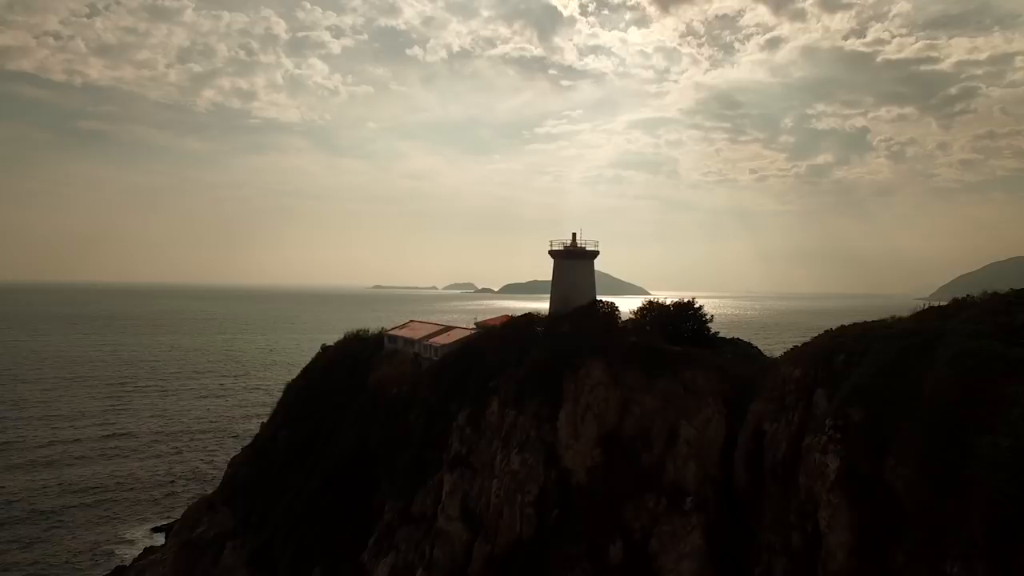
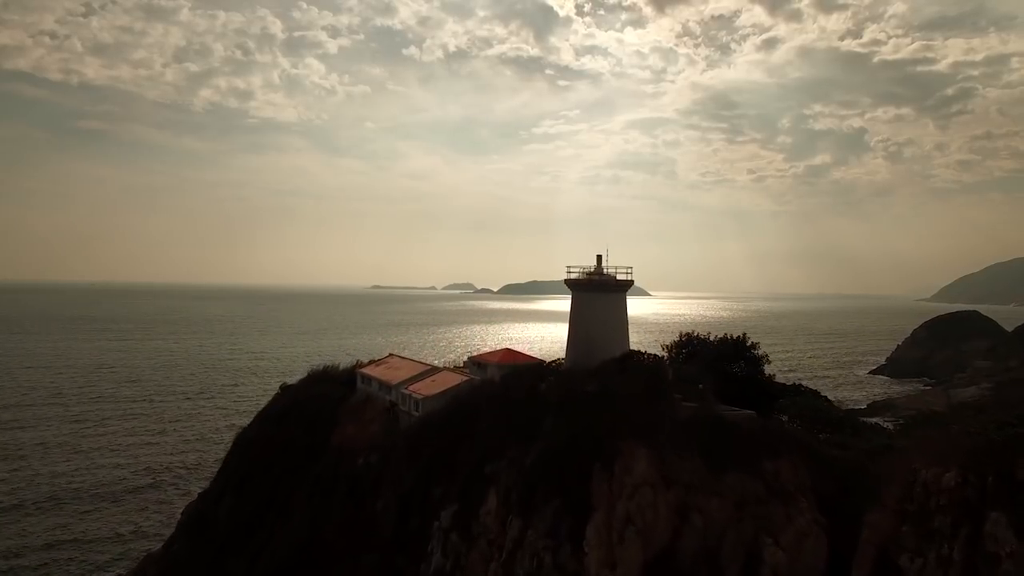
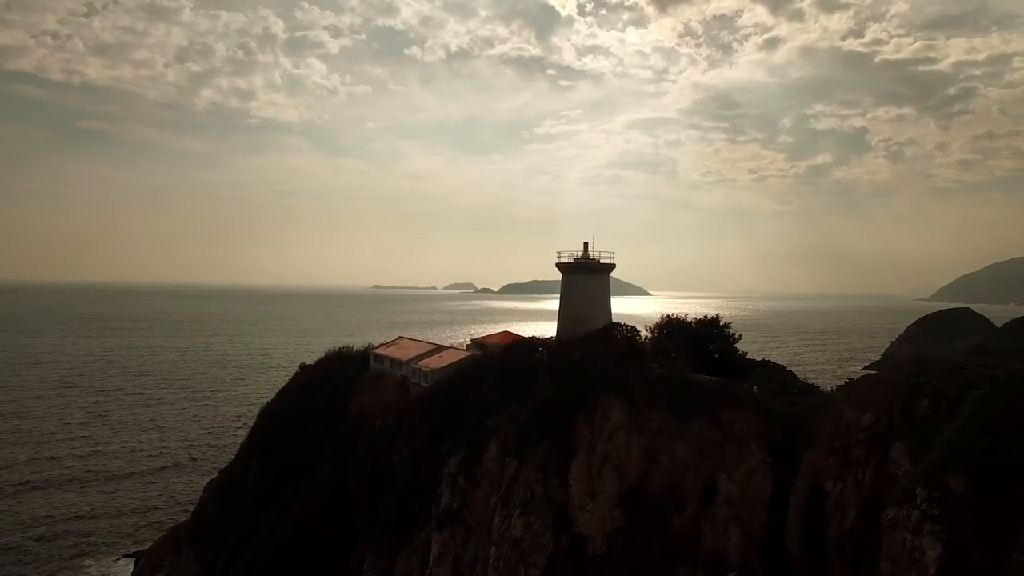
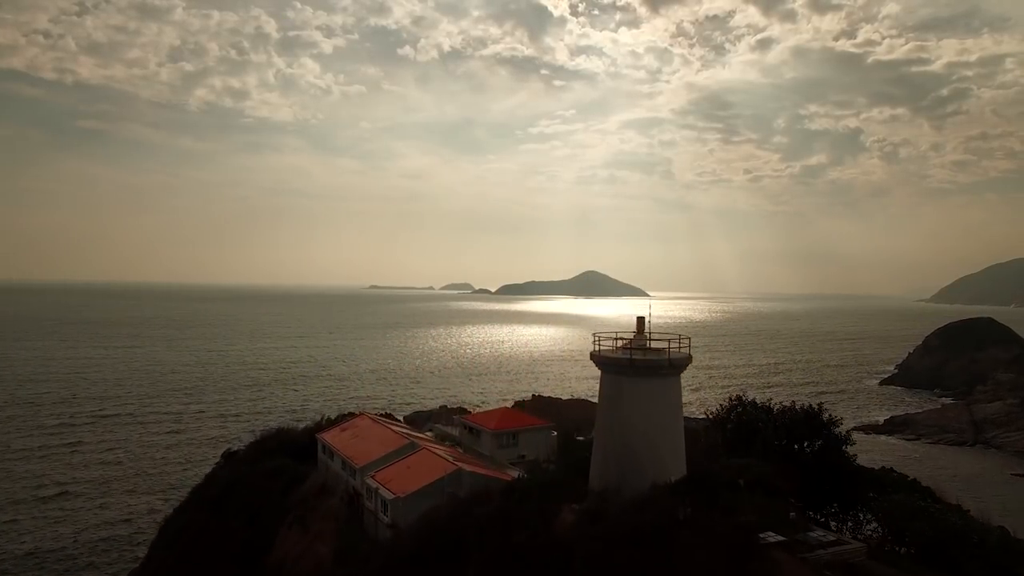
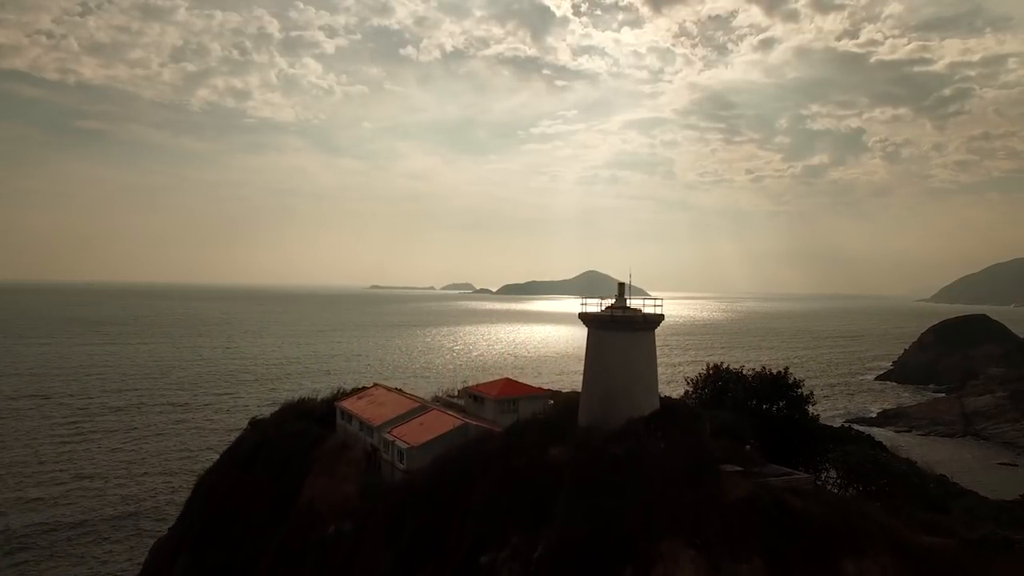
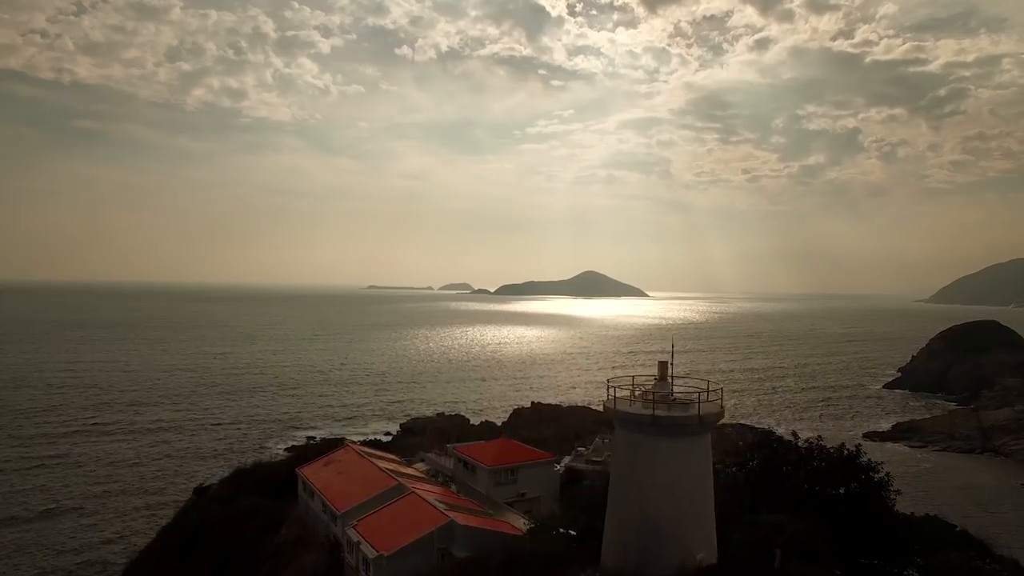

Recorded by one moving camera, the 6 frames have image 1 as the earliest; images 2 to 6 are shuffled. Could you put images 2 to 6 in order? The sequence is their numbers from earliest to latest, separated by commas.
3, 2, 5, 4, 6
